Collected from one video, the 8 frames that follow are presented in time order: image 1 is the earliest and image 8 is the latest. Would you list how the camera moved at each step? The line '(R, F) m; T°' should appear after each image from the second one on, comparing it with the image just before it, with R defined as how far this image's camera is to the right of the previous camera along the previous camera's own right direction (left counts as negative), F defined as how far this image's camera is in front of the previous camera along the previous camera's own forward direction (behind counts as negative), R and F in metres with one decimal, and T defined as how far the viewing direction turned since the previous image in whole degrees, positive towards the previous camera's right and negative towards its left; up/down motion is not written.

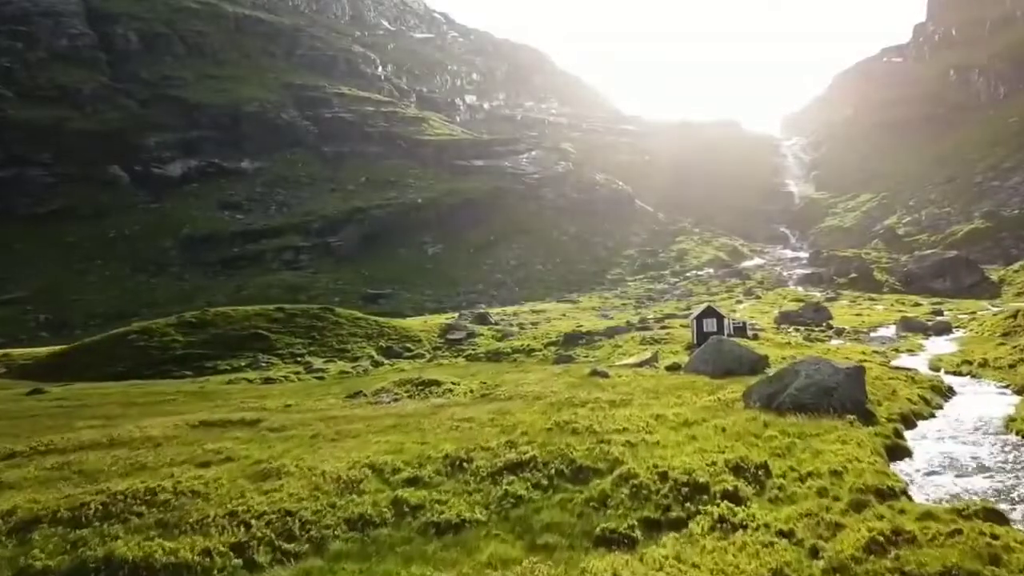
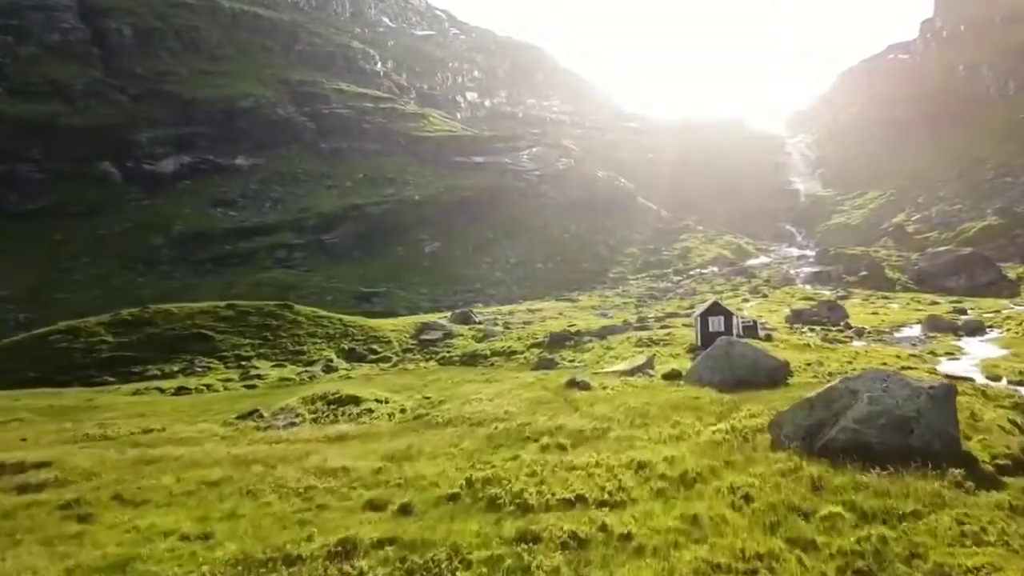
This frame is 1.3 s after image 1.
(+1.4, +6.1) m; 0°
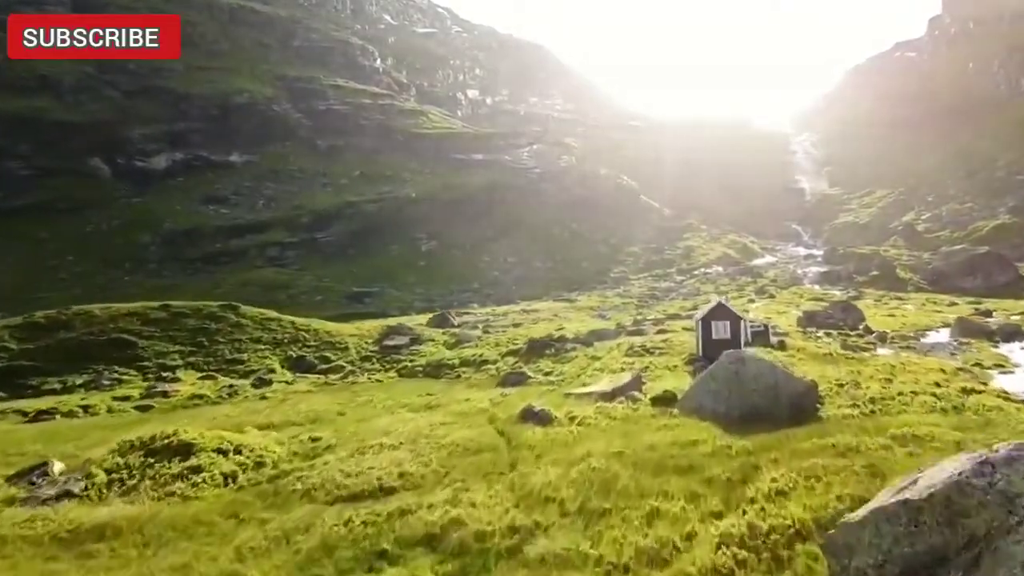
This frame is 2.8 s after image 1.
(+1.6, +6.1) m; 0°
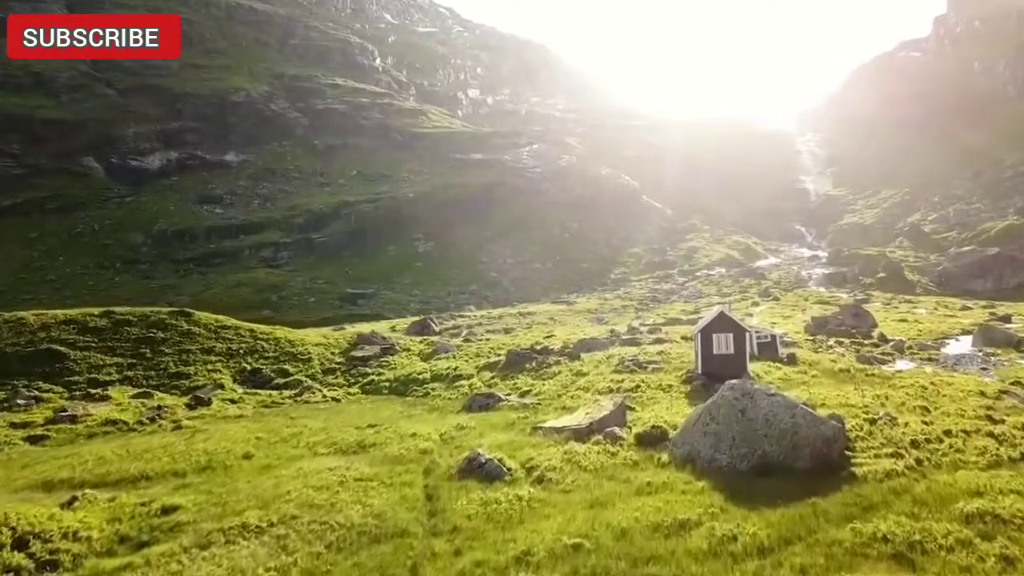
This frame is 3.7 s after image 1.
(+1.1, +4.1) m; 0°
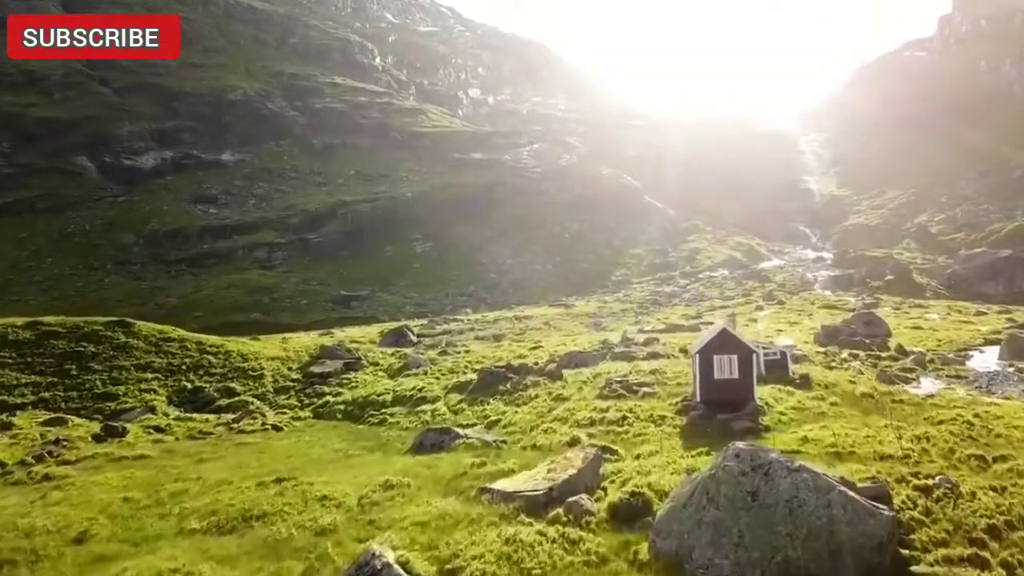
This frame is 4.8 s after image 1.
(+1.1, +4.2) m; 0°
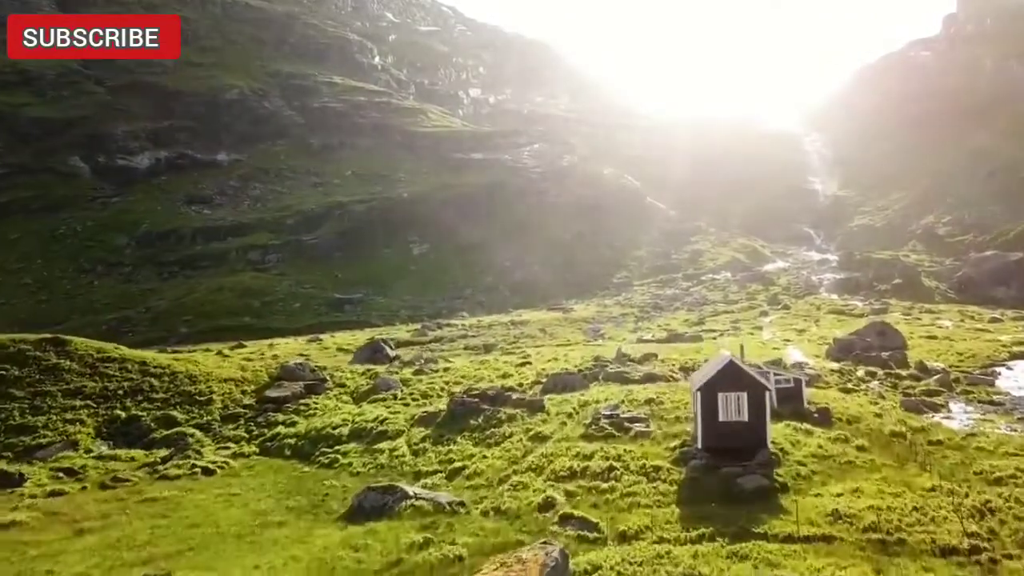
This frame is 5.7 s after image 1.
(+0.9, +3.8) m; 0°
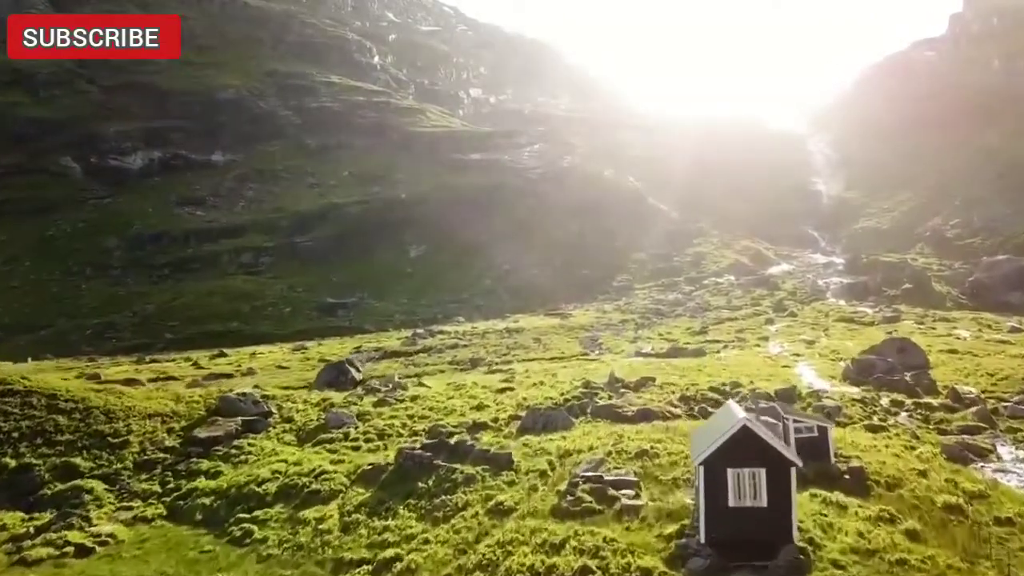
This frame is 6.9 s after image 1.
(+1.1, +4.7) m; 0°
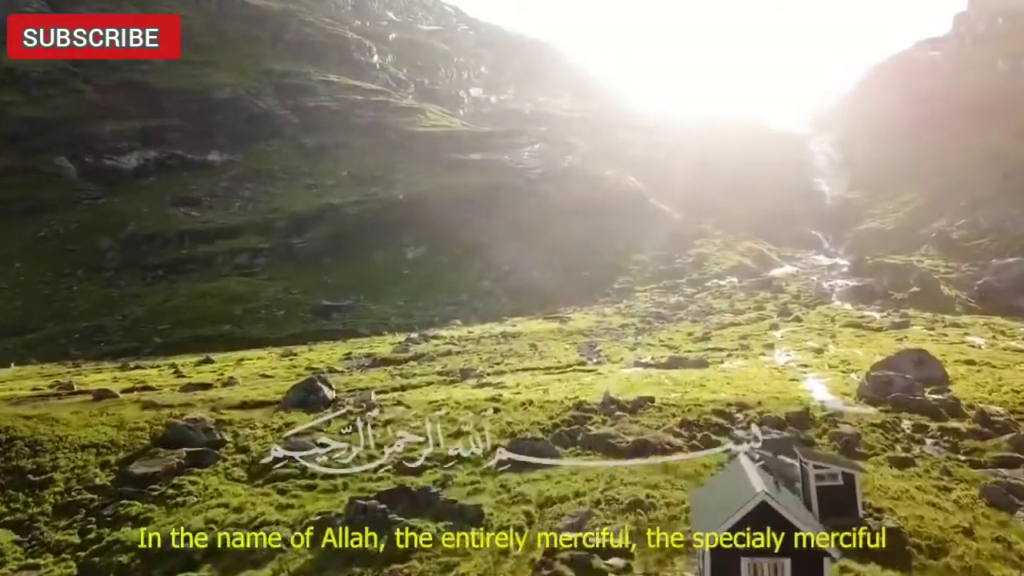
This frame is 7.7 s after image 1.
(+0.7, +3.2) m; 0°
